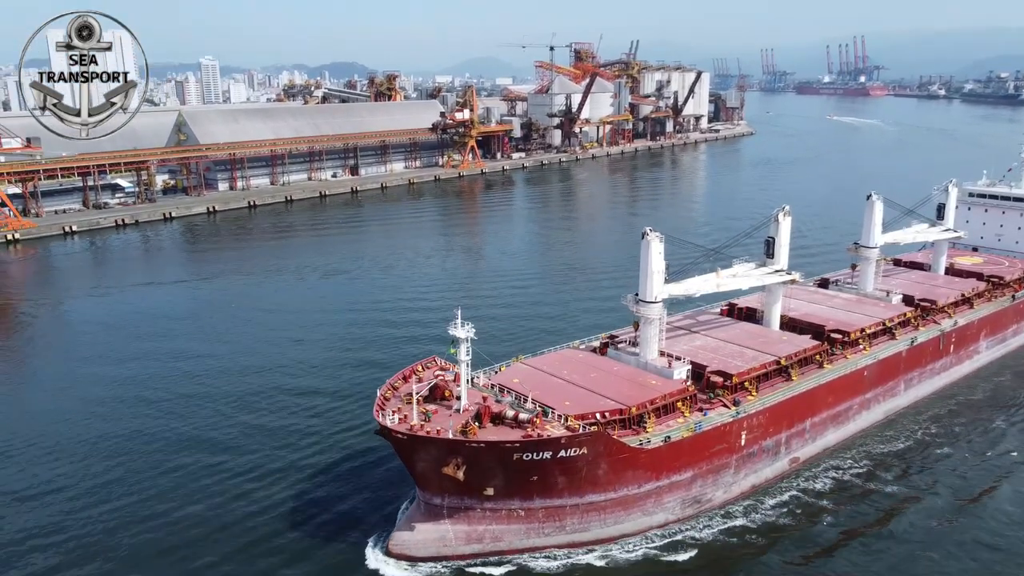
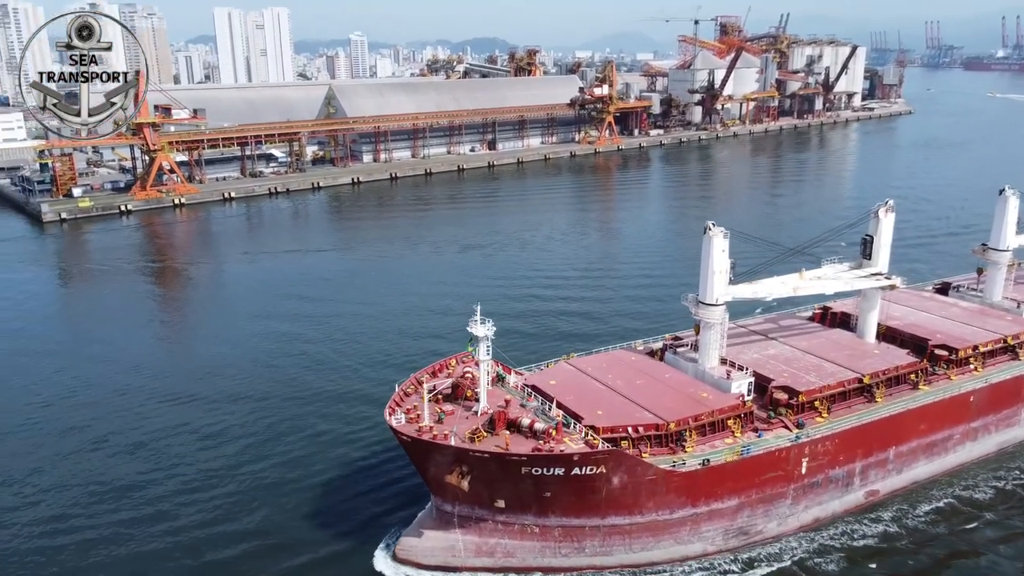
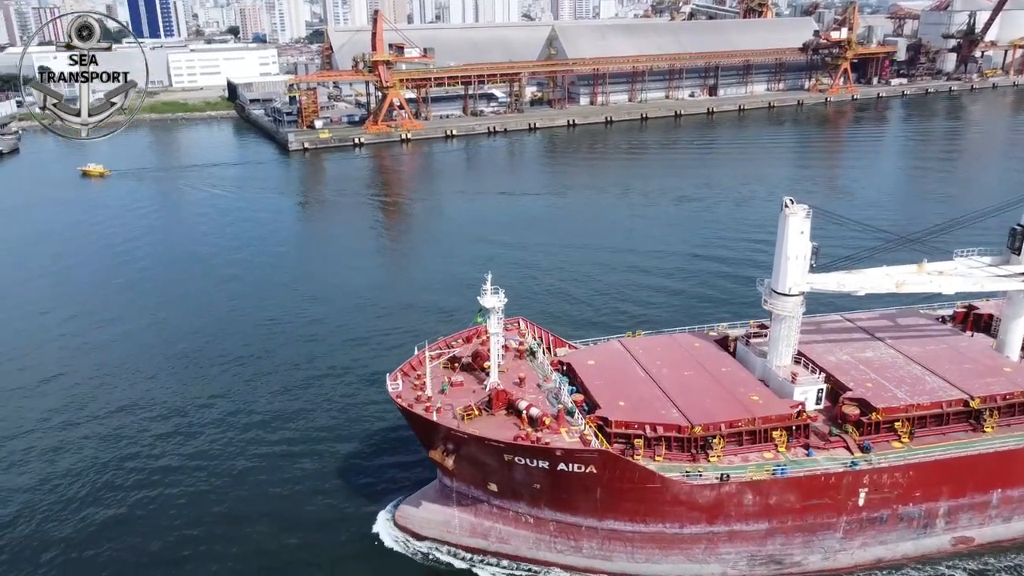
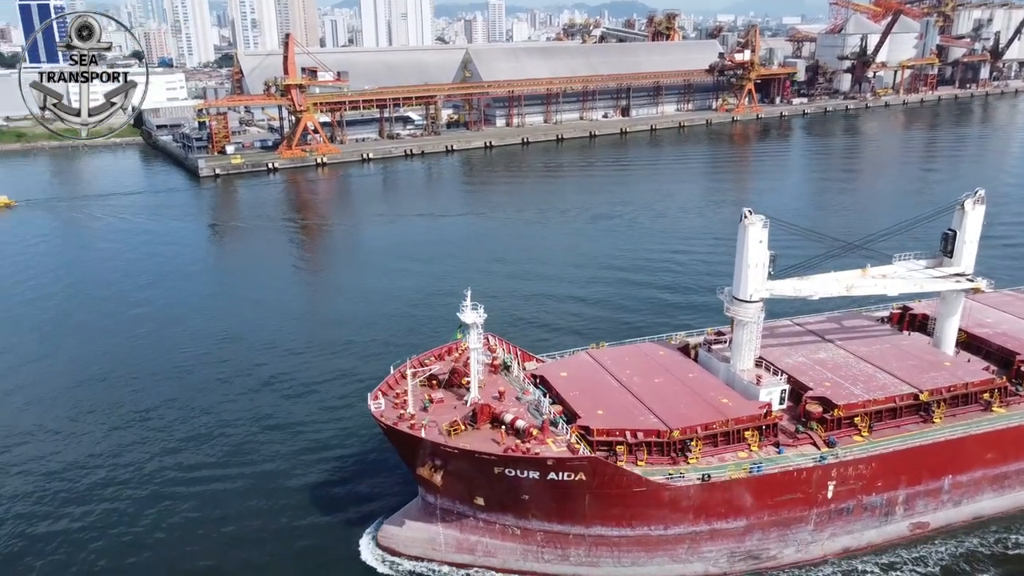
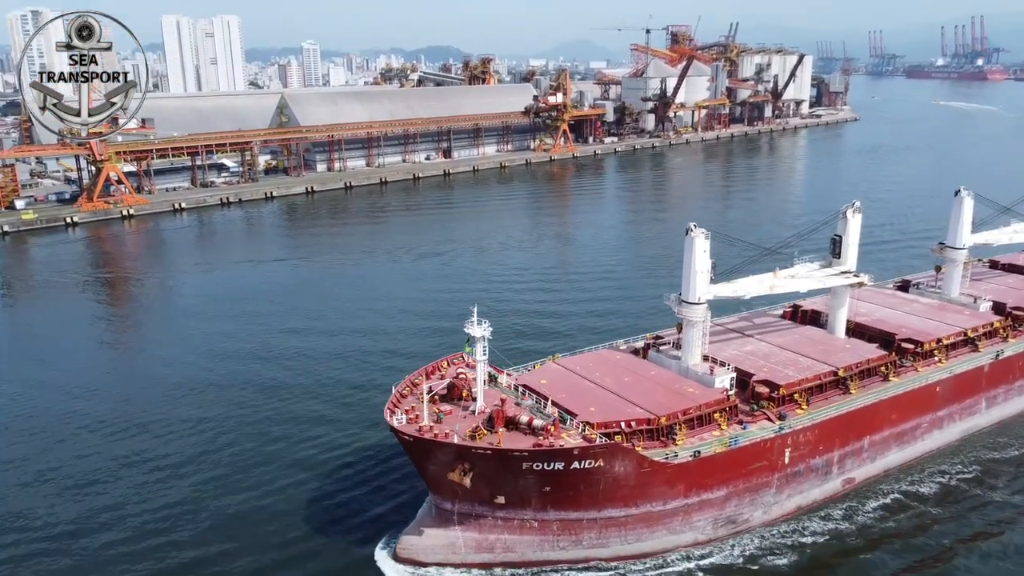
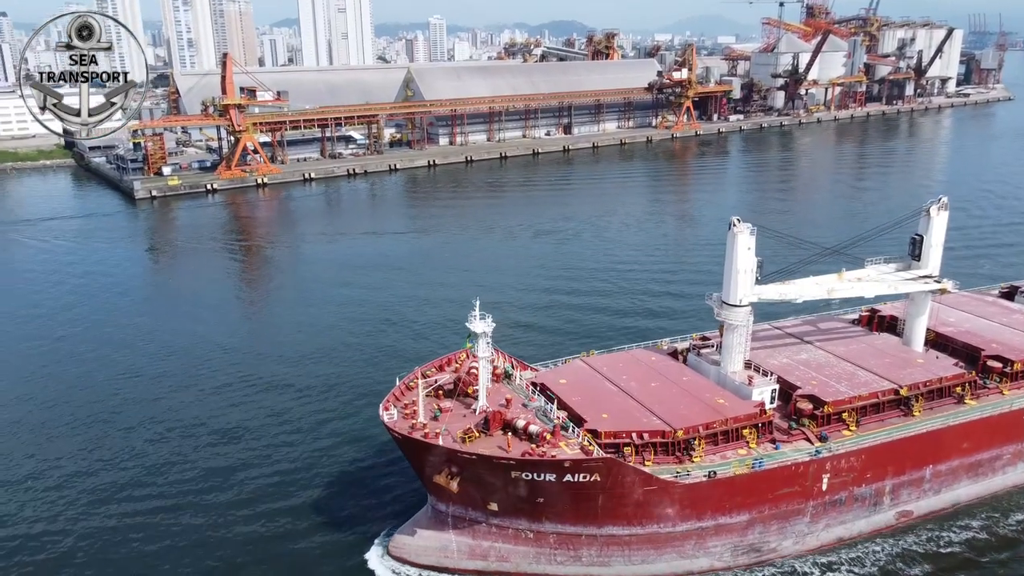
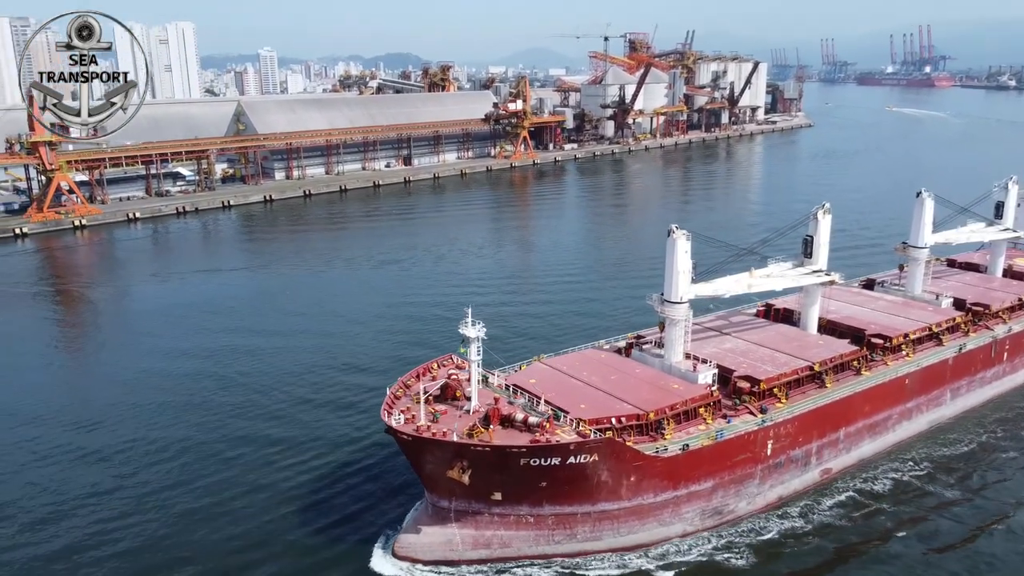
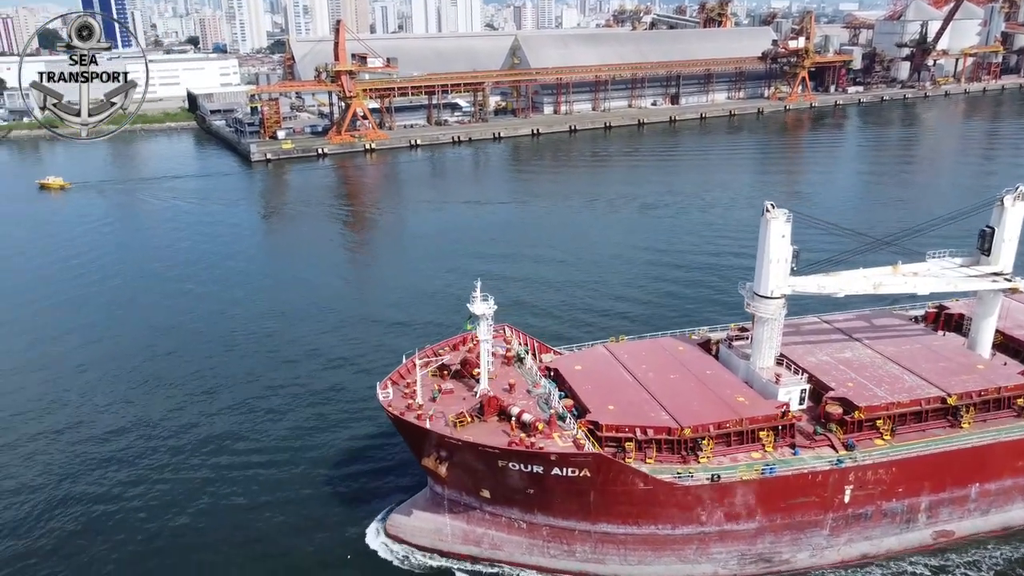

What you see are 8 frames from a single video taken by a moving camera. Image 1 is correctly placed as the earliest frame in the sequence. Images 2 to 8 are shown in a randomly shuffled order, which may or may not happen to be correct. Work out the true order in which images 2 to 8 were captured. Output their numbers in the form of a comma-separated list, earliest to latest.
7, 5, 2, 6, 4, 8, 3
